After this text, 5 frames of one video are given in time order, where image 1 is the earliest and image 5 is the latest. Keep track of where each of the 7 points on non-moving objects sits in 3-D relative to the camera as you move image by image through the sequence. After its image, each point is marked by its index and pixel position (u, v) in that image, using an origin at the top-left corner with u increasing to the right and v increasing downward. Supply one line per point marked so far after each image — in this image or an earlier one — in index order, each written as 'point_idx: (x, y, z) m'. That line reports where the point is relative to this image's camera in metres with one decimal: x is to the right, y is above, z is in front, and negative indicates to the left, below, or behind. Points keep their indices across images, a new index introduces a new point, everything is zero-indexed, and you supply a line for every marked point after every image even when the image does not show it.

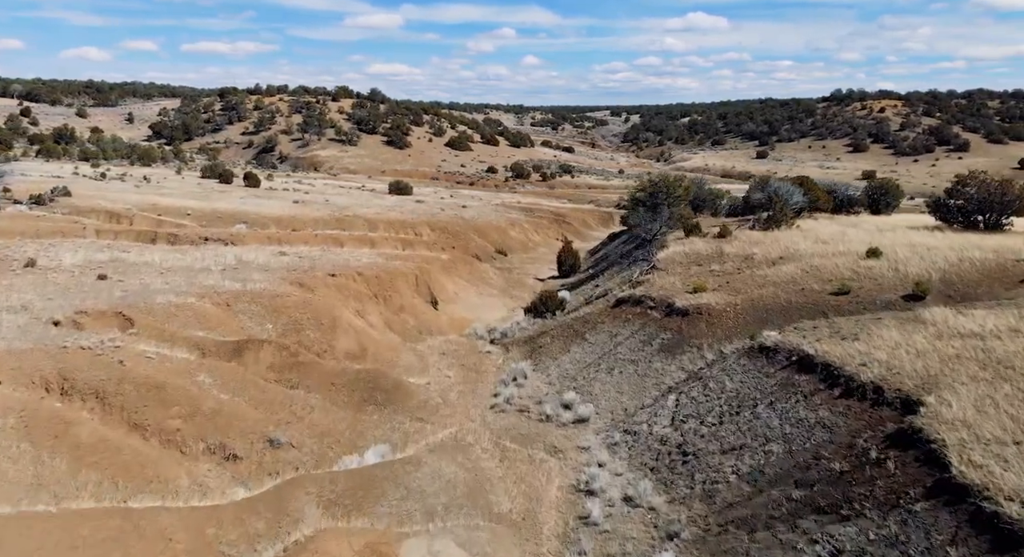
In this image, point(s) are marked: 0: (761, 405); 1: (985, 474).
0: (+6.2, -3.1, +19.8) m
1: (+7.8, -3.2, +13.0) m
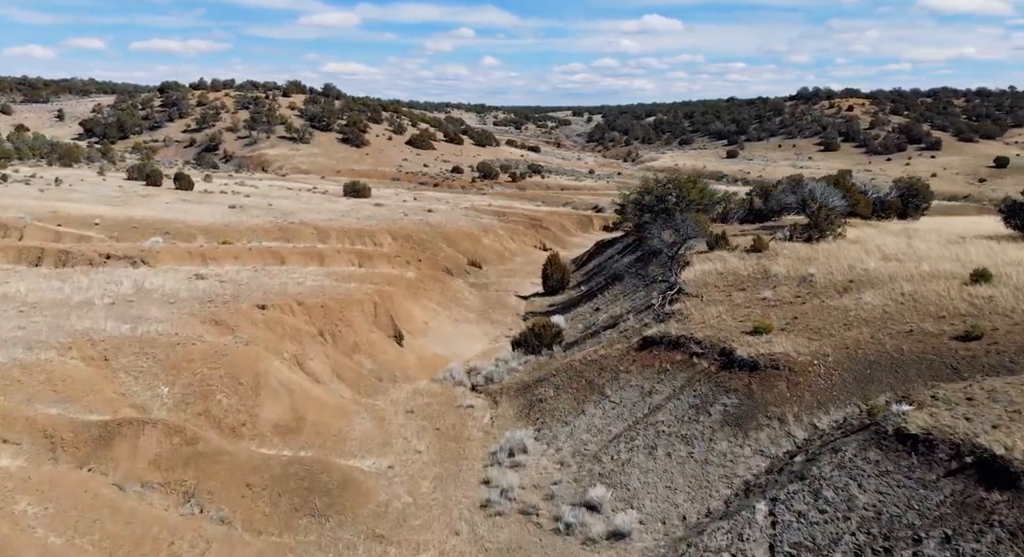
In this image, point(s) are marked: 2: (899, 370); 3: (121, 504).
0: (+6.5, -4.1, +12.4) m
1: (+8.4, -4.1, +5.7) m
2: (+8.6, -2.0, +17.4) m
3: (-7.0, -4.0, +14.0) m
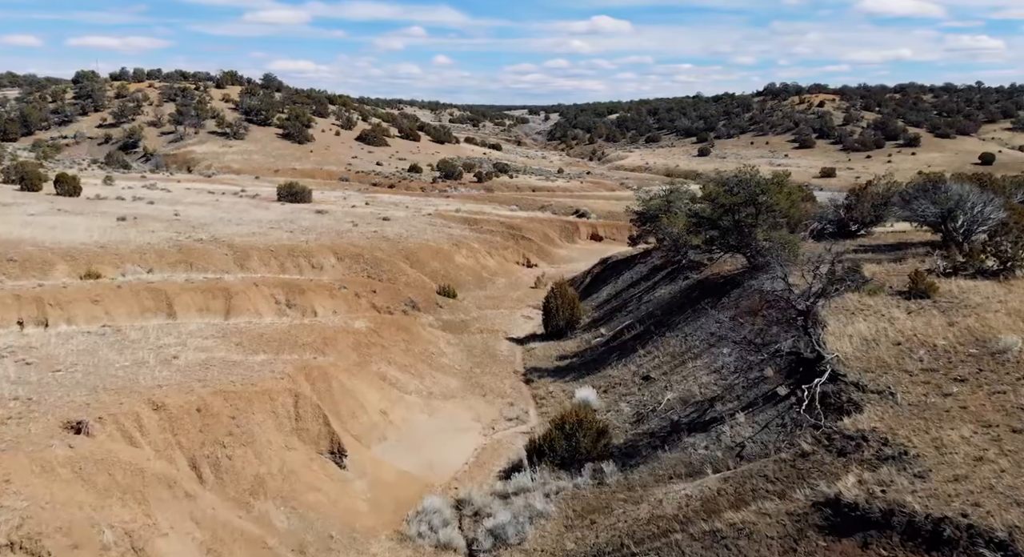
0: (+7.8, -5.5, +1.3) m
1: (+10.1, -5.5, -5.3) m
2: (+9.6, -3.4, +6.4) m
3: (-5.7, -5.6, +2.1) m
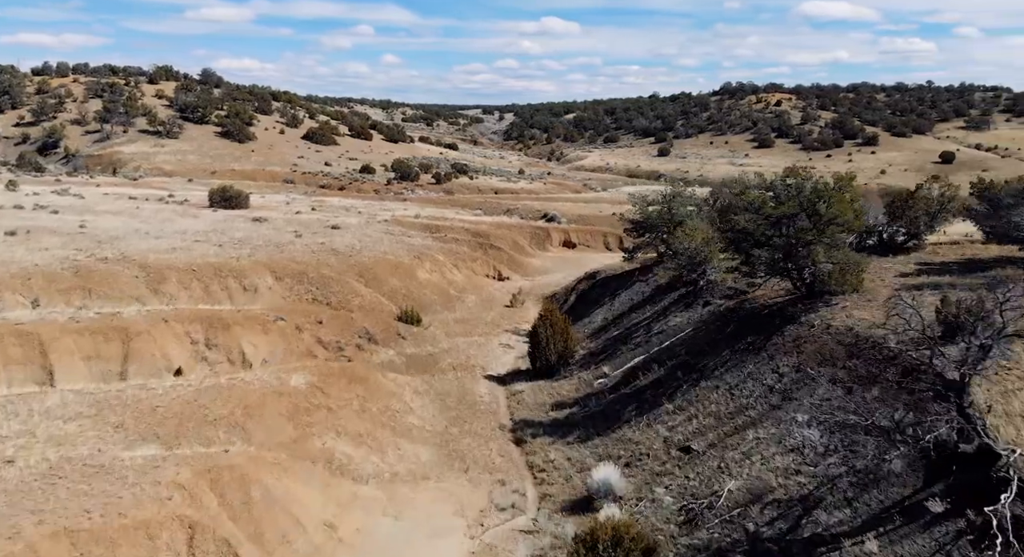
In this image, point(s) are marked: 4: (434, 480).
0: (+8.9, -6.2, -3.7) m
1: (+11.6, -6.2, -10.2) m
2: (+10.4, -4.1, +1.5) m
3: (-4.6, -6.5, -3.7) m
4: (-1.7, -4.4, +16.8) m
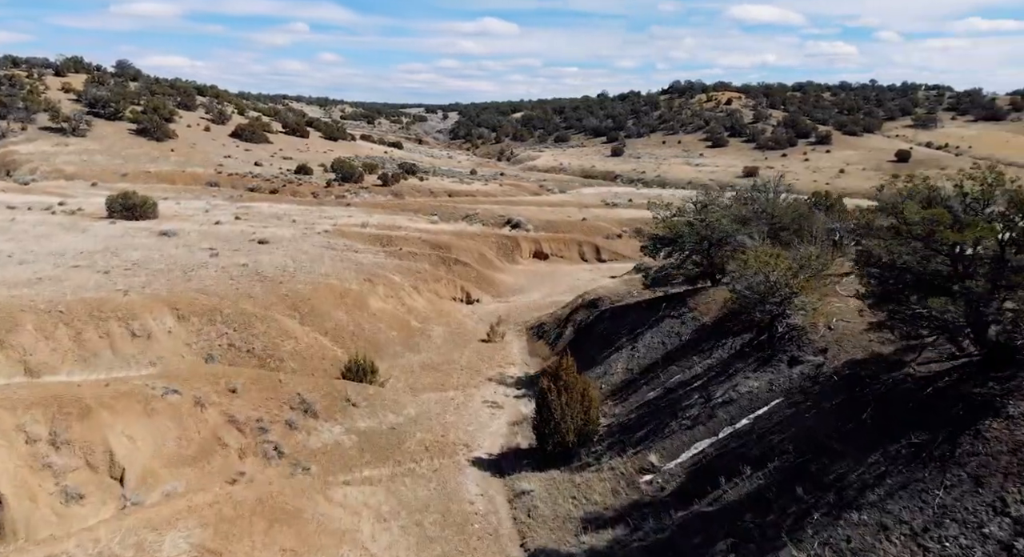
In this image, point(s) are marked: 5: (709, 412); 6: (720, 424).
0: (+11.0, -7.1, -10.2) m
1: (+14.1, -7.0, -16.4) m
2: (+12.0, -4.9, -4.9) m
3: (-2.6, -7.5, -11.1) m
4: (-1.1, -5.5, +9.5) m
5: (+4.0, -2.7, +16.0) m
6: (+4.1, -2.8, +15.5) m
